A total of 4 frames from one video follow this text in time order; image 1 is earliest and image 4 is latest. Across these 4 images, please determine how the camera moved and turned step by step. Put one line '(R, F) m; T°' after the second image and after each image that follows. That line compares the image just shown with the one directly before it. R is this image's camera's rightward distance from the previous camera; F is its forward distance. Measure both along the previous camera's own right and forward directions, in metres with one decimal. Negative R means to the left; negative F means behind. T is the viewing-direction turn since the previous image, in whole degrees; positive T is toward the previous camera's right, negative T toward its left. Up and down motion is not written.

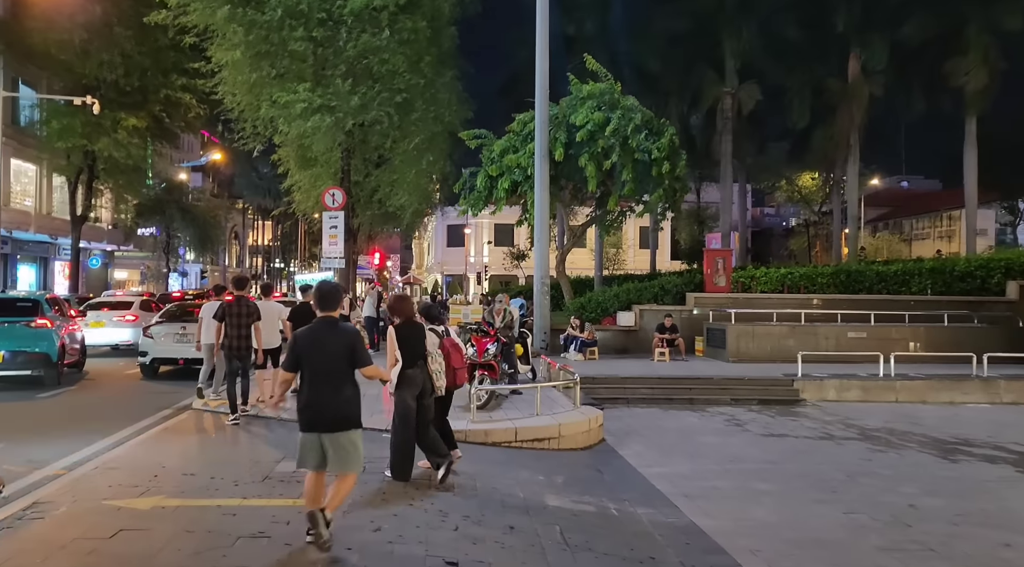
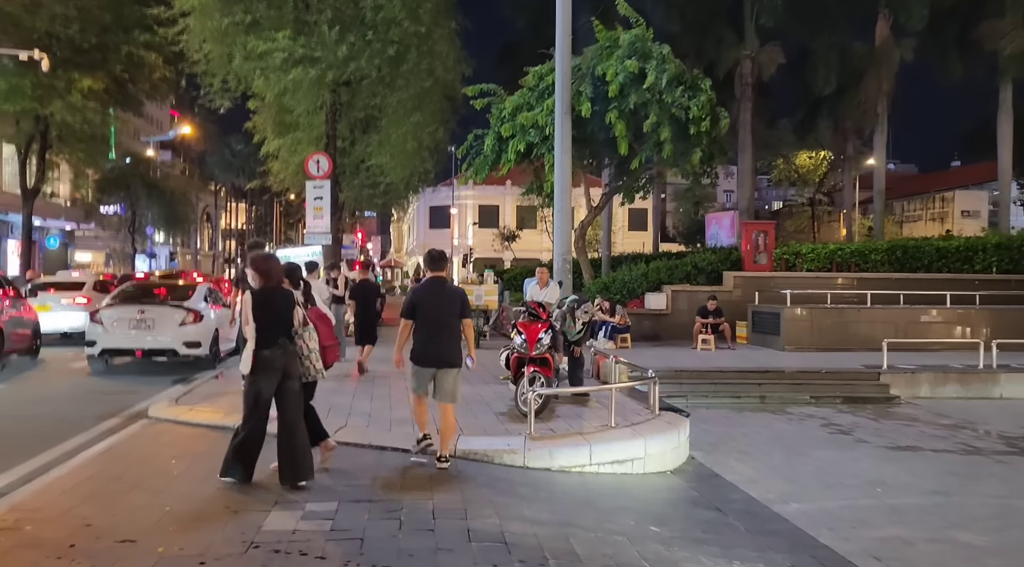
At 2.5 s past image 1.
(-0.9, +3.3) m; +1°
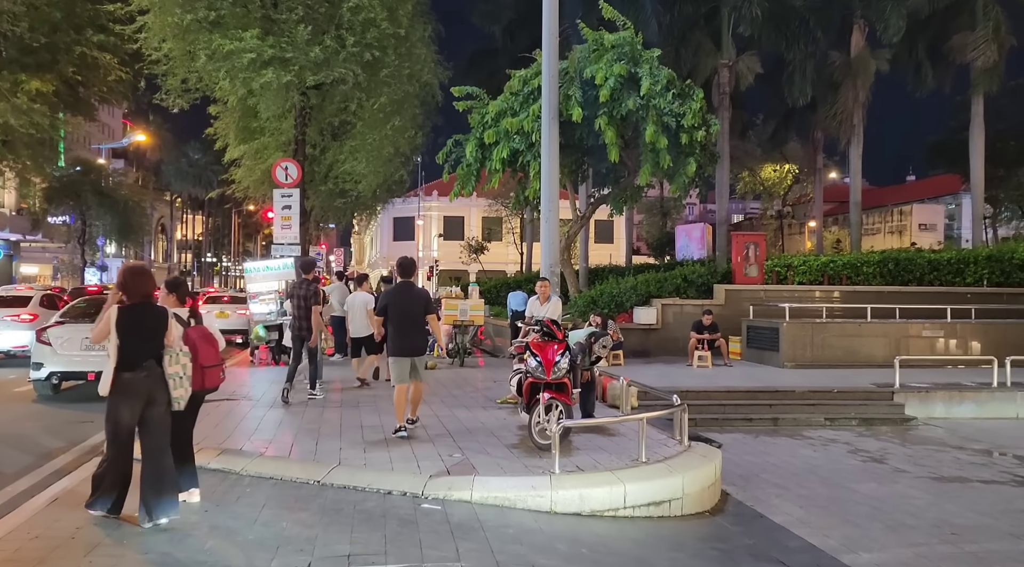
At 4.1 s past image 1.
(-0.5, +1.2) m; +2°
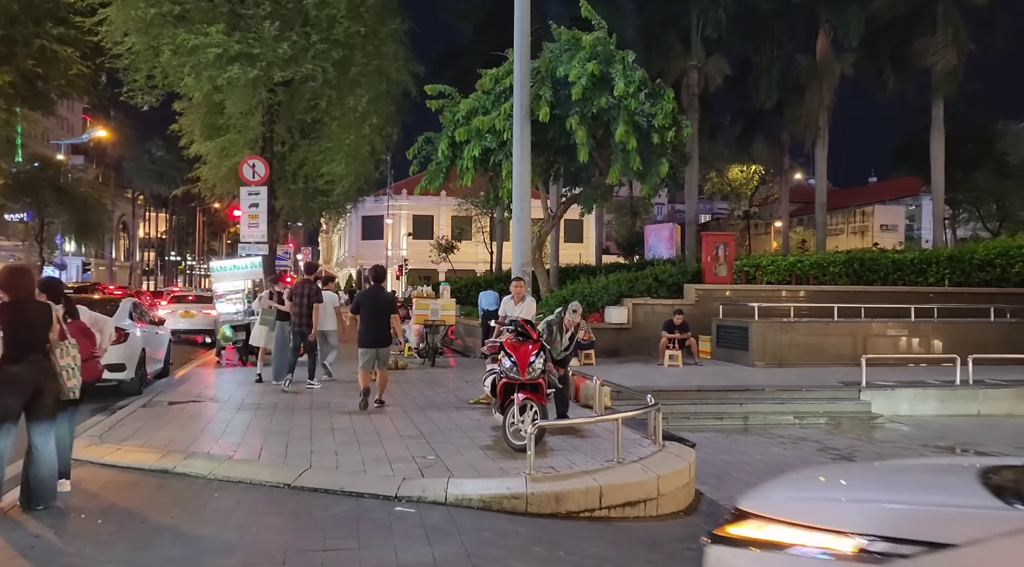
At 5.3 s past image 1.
(-0.1, +0.1) m; +2°
